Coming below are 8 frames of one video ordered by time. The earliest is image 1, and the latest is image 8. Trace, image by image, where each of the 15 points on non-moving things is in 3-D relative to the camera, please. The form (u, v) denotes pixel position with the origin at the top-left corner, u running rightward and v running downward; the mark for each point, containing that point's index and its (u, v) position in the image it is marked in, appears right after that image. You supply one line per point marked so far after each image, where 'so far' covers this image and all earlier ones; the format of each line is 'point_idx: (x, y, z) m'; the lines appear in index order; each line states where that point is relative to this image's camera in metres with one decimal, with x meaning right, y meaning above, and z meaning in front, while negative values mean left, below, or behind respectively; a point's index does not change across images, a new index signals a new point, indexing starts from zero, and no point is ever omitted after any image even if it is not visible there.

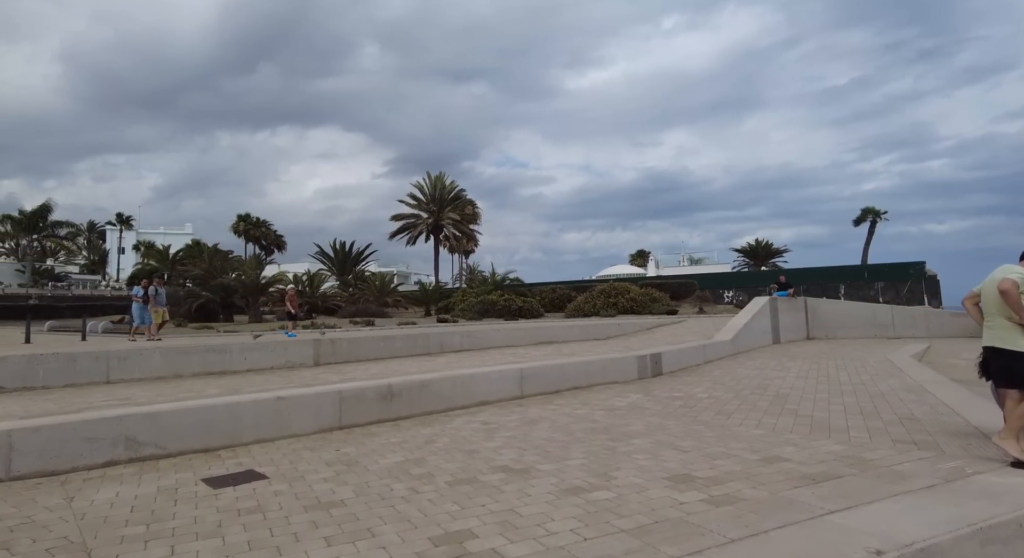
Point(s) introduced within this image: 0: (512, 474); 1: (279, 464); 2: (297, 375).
0: (0.0, -1.8, +5.0) m
1: (-2.4, -1.9, +5.5) m
2: (-3.7, -1.6, +9.3) m
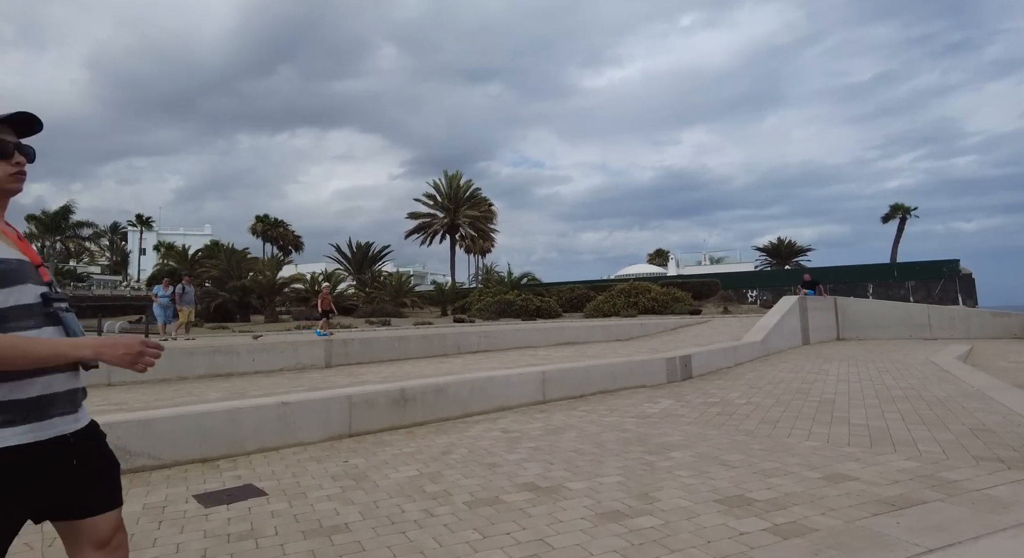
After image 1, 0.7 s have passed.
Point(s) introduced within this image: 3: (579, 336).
0: (+0.2, -1.8, +4.4) m
1: (-2.1, -1.8, +5.0) m
2: (-3.3, -1.6, +8.8) m
3: (+2.0, -1.7, +15.9) m
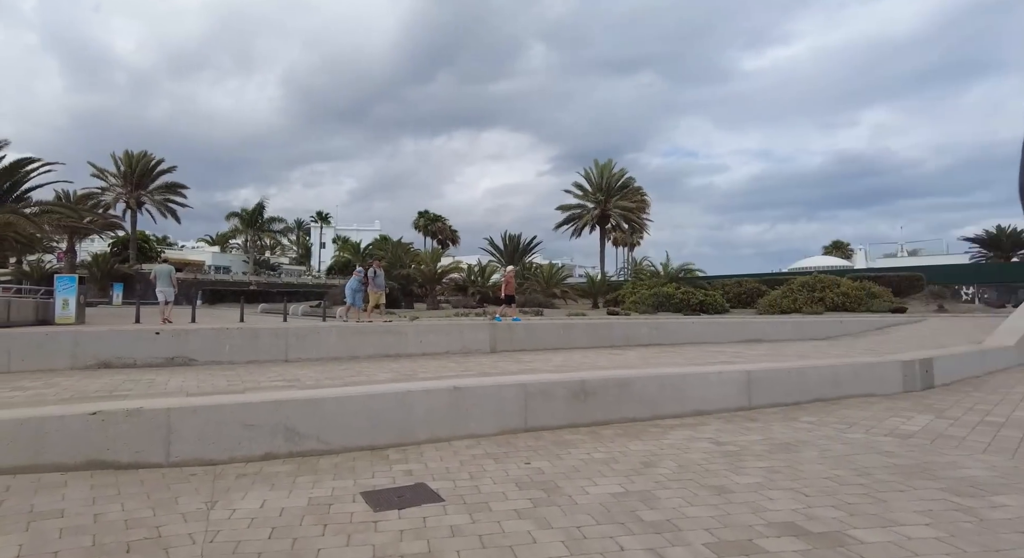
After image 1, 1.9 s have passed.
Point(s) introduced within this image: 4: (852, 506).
0: (+1.7, -1.5, +3.0) m
1: (-0.4, -1.5, +4.2) m
2: (-0.6, -1.3, +8.2) m
3: (+6.4, -1.3, +13.6) m
4: (+2.2, -1.5, +3.6) m
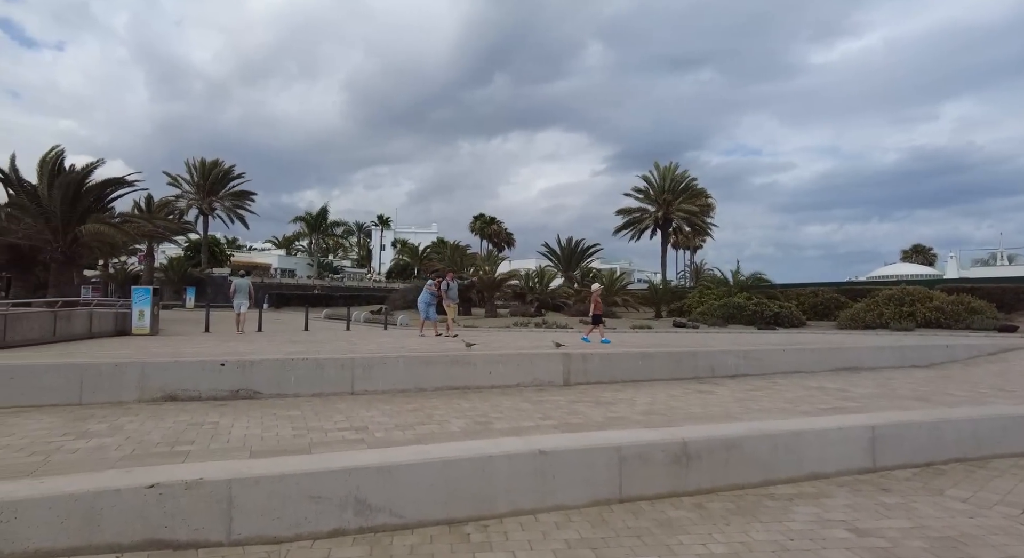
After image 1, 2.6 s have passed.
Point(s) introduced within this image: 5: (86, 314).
0: (+2.3, -1.9, +2.1) m
1: (+0.3, -1.9, +3.5) m
2: (+0.5, -1.7, +7.5) m
3: (+8.0, -1.8, +12.2) m
4: (+2.9, -1.9, +2.6) m
5: (-11.0, -0.9, +13.9) m
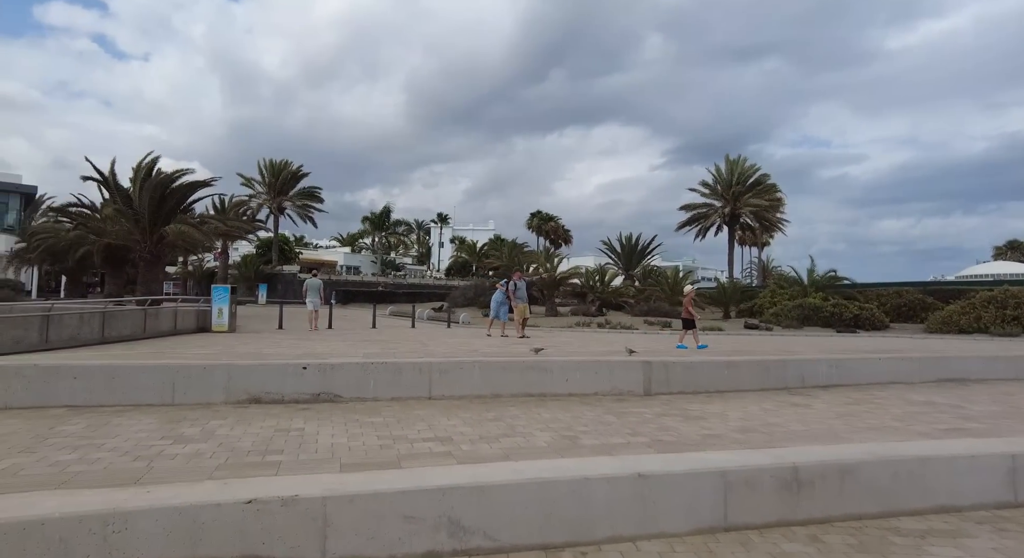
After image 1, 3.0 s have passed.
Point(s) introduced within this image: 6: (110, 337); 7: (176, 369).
0: (+2.8, -2.0, +1.6) m
1: (+0.9, -2.0, +3.1) m
2: (+1.6, -1.7, +7.1) m
3: (+9.5, -1.9, +11.1) m
4: (+3.4, -2.1, +2.0) m
5: (-9.2, -0.9, +14.7) m
6: (-9.3, -1.4, +12.6) m
7: (-4.2, -1.1, +6.8) m
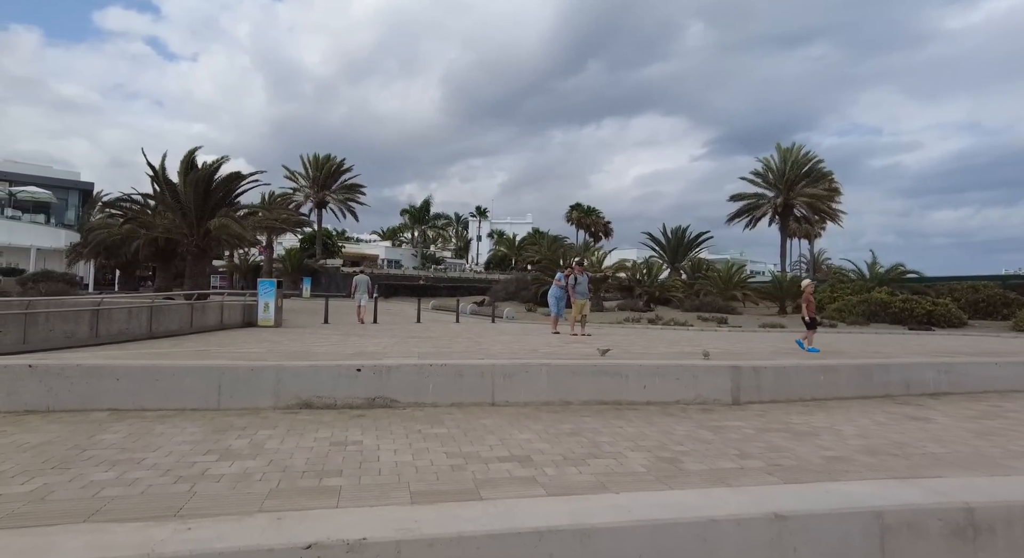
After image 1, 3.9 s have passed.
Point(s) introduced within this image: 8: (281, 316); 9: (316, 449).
0: (+3.3, -2.0, +0.6) m
1: (+1.6, -2.0, +2.3) m
2: (+2.4, -1.7, +6.2) m
3: (+10.6, -1.8, +9.7) m
4: (+4.0, -2.0, +1.0) m
5: (-7.8, -0.7, +14.5) m
6: (-8.1, -1.2, +12.4) m
7: (-3.3, -1.1, +6.2) m
8: (-6.8, -1.1, +16.0) m
9: (-1.7, -1.5, +4.8) m
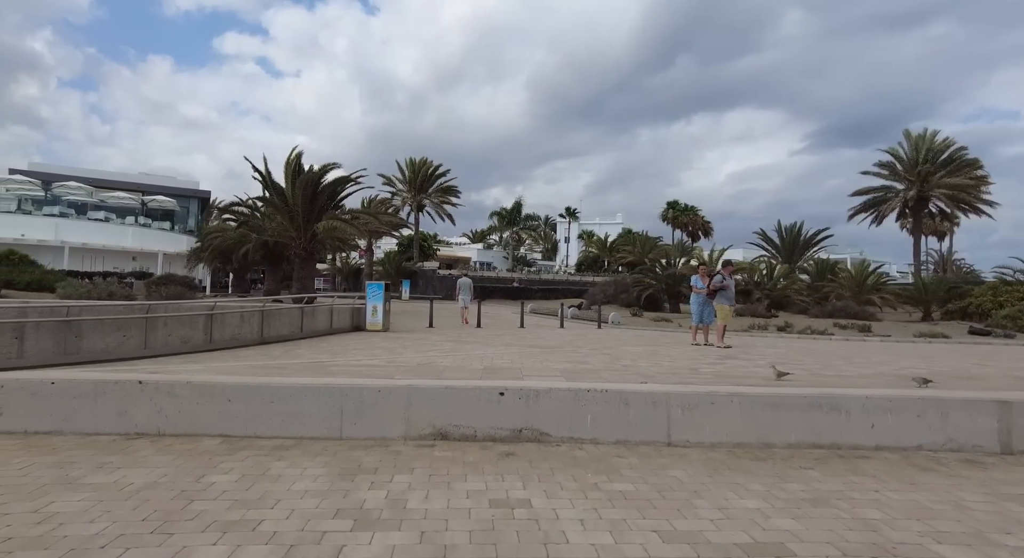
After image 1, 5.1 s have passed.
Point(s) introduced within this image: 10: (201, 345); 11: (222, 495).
0: (+4.1, -2.0, -1.3) m
1: (+2.6, -2.0, +0.6) m
2: (+4.1, -1.7, +4.3) m
3: (+12.7, -1.8, +6.4) m
4: (+4.8, -2.0, -1.1) m
5: (-4.8, -0.8, +14.0) m
6: (-5.3, -1.3, +12.0) m
7: (-1.6, -1.1, +5.2) m
8: (-3.5, -1.2, +15.4) m
9: (-0.3, -1.5, +3.5) m
10: (-6.0, -1.3, +10.5) m
11: (-2.0, -1.5, +3.7) m
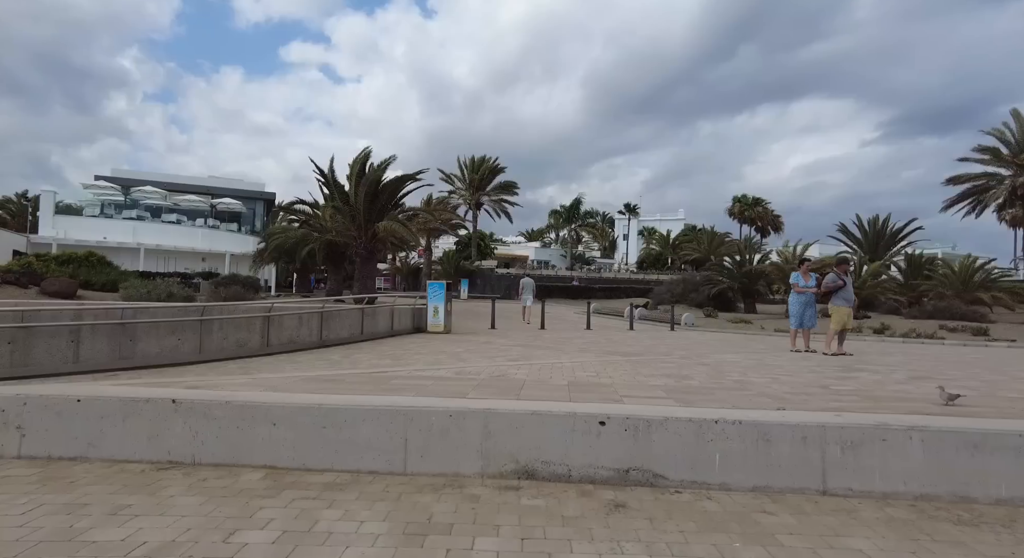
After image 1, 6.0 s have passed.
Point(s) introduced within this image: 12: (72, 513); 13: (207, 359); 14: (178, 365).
0: (+4.2, -2.0, -2.9) m
1: (+2.9, -2.0, -0.8) m
2: (+4.8, -1.7, +2.7) m
3: (+13.6, -1.7, +4.0) m
4: (+4.9, -2.0, -2.7) m
5: (-3.1, -0.8, +13.3) m
6: (-3.8, -1.3, +11.3) m
7: (-0.8, -1.1, +4.2) m
8: (-1.7, -1.1, +14.5) m
9: (+0.4, -1.5, +2.4) m
10: (-4.7, -1.3, +10.0) m
11: (-1.4, -1.5, +2.8) m
12: (-2.7, -1.4, +3.3) m
13: (-5.2, -1.4, +9.2) m
14: (-5.4, -1.4, +8.8) m
